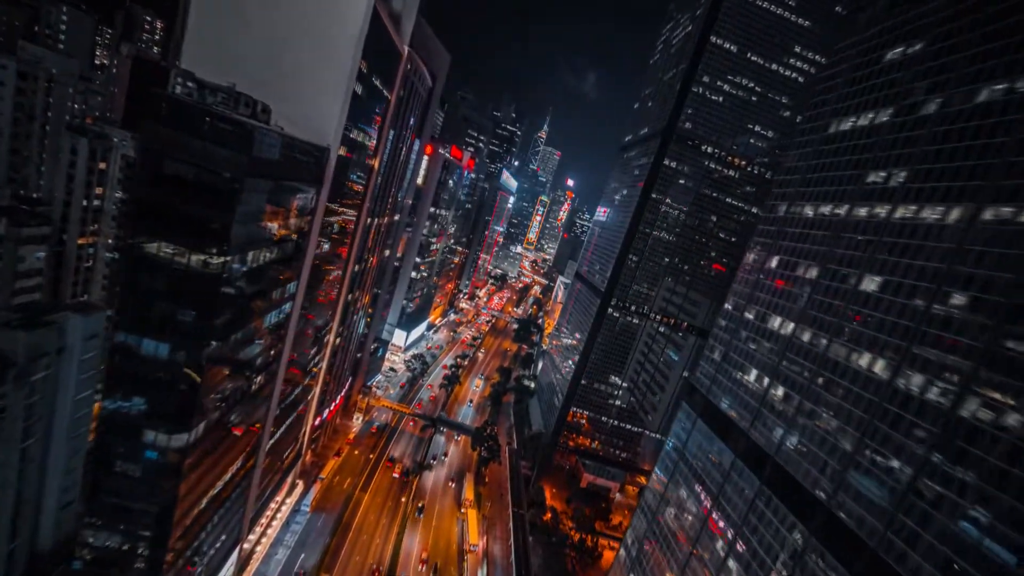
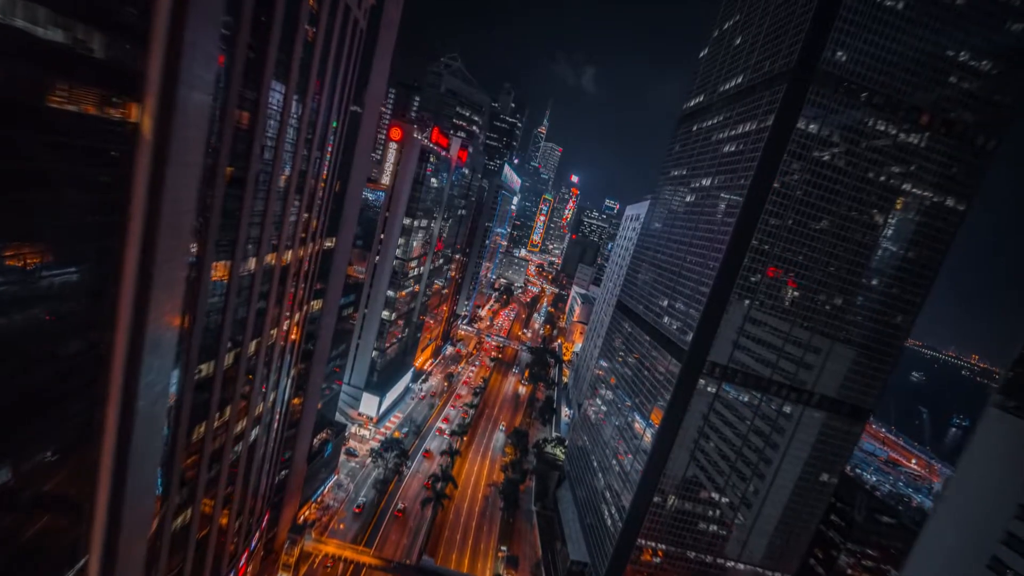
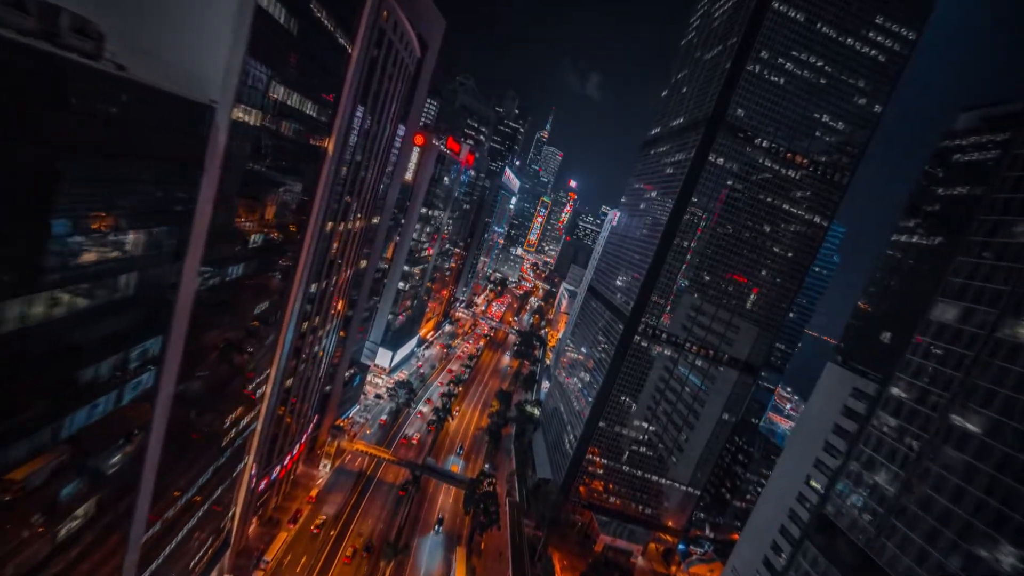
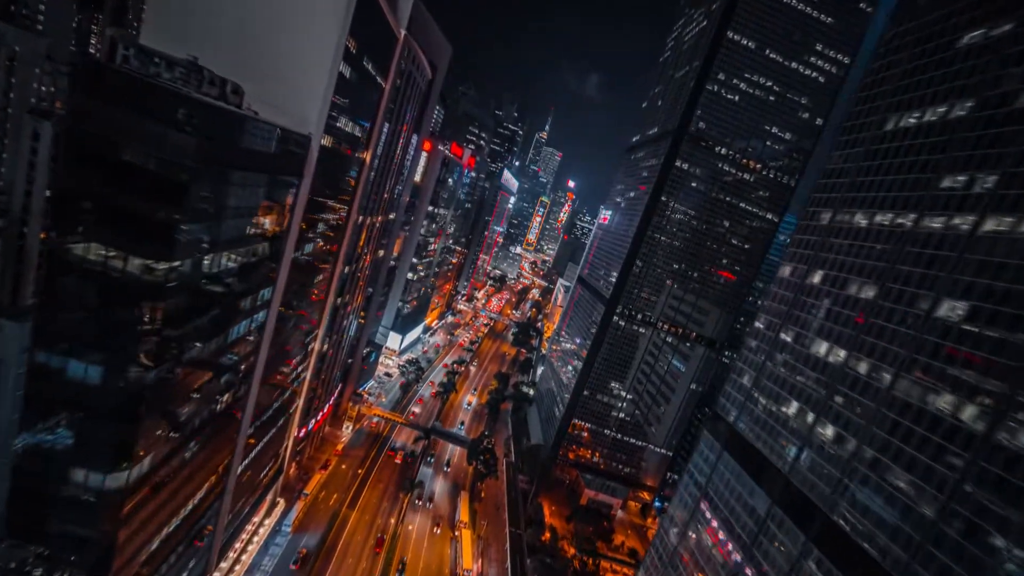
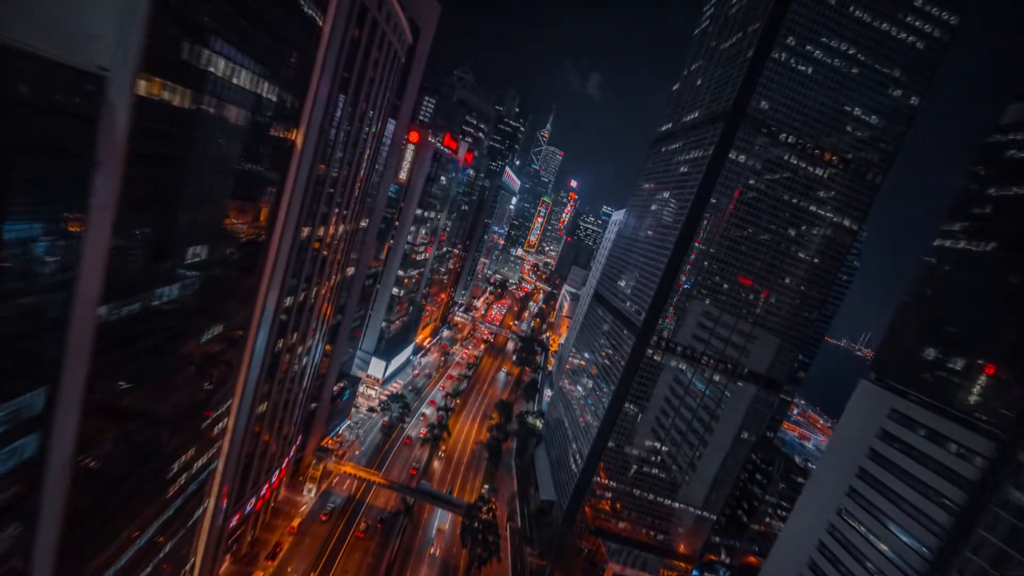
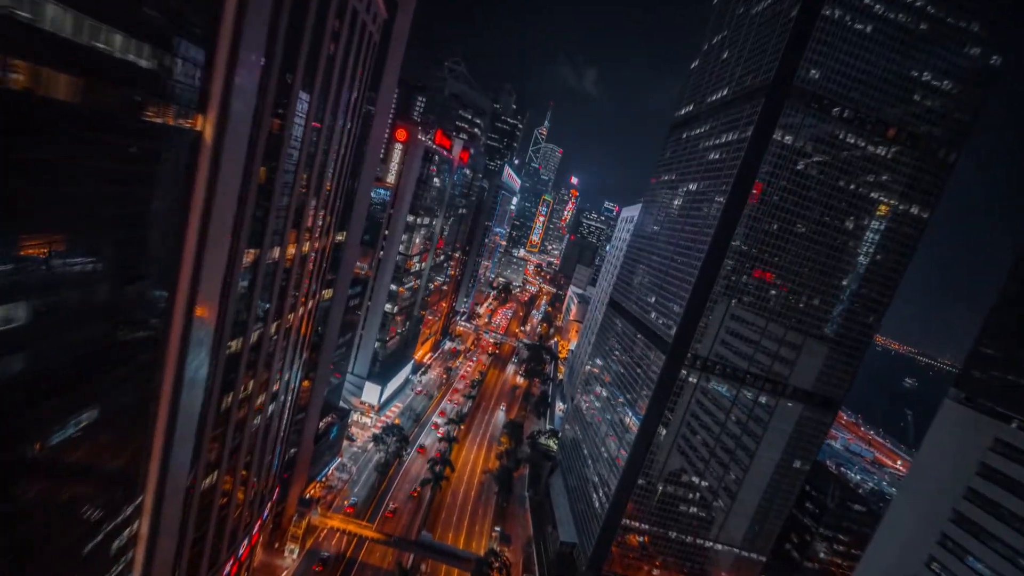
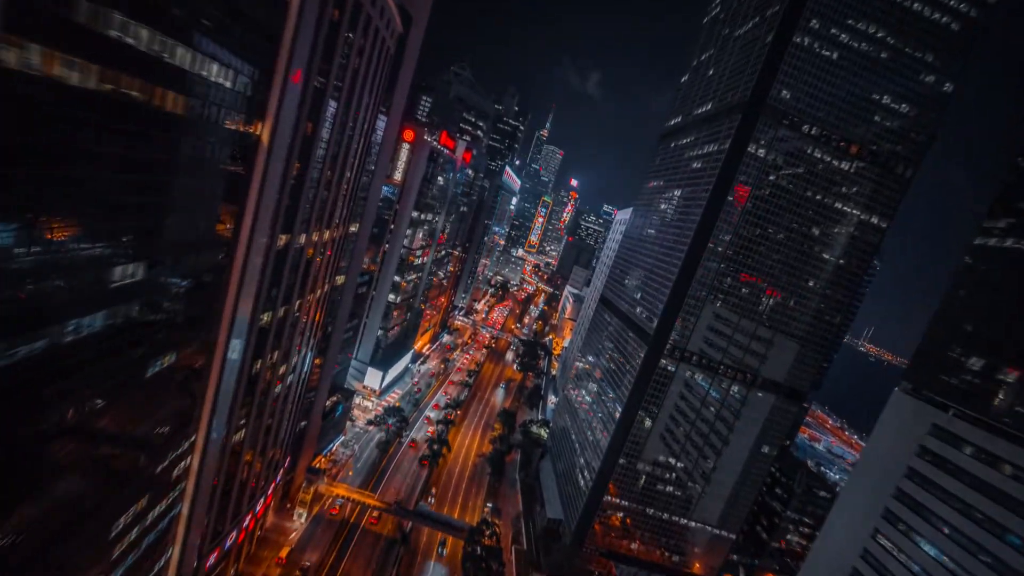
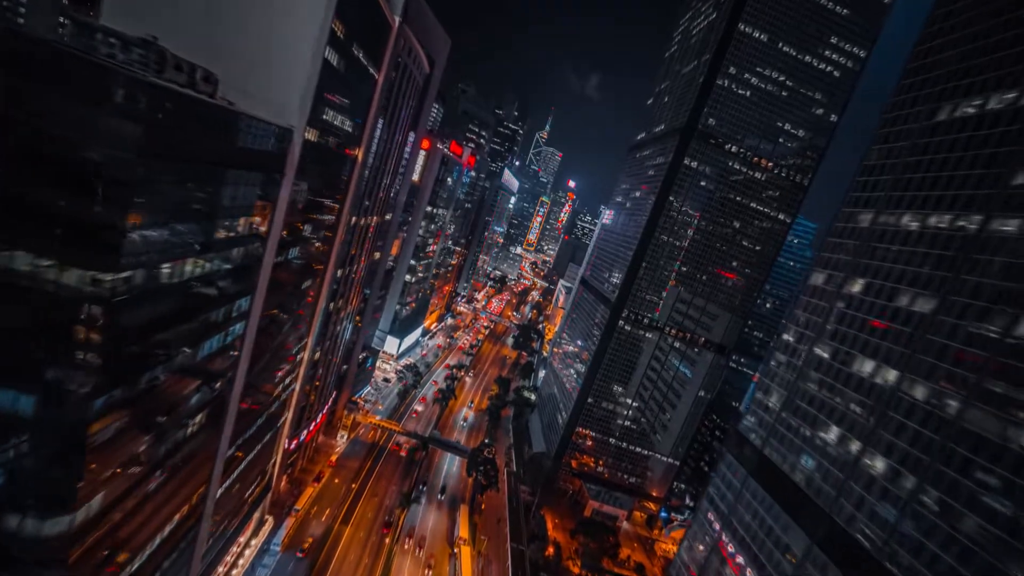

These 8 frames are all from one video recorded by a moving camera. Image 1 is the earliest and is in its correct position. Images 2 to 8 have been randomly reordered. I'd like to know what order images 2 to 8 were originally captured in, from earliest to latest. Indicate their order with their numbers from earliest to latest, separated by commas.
4, 8, 3, 5, 7, 6, 2
